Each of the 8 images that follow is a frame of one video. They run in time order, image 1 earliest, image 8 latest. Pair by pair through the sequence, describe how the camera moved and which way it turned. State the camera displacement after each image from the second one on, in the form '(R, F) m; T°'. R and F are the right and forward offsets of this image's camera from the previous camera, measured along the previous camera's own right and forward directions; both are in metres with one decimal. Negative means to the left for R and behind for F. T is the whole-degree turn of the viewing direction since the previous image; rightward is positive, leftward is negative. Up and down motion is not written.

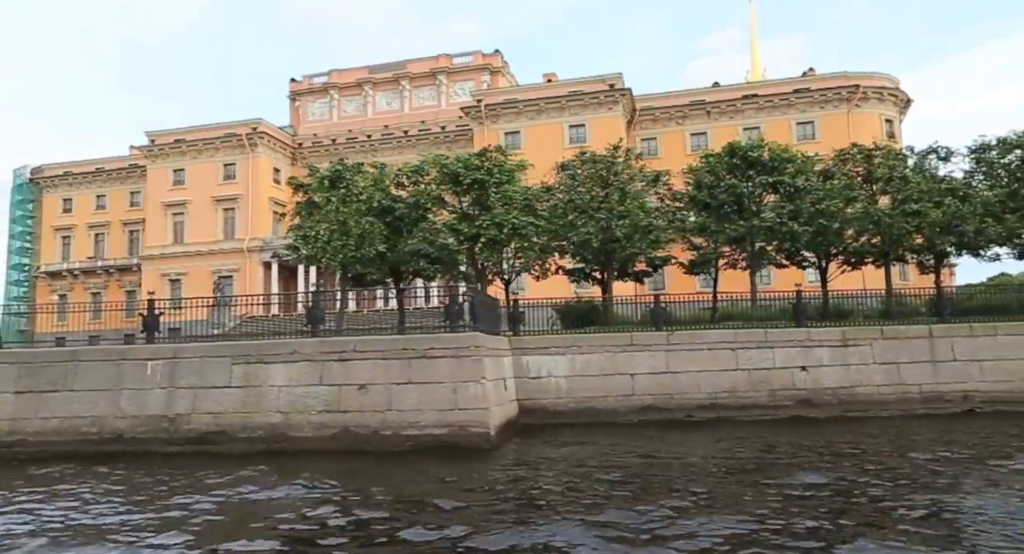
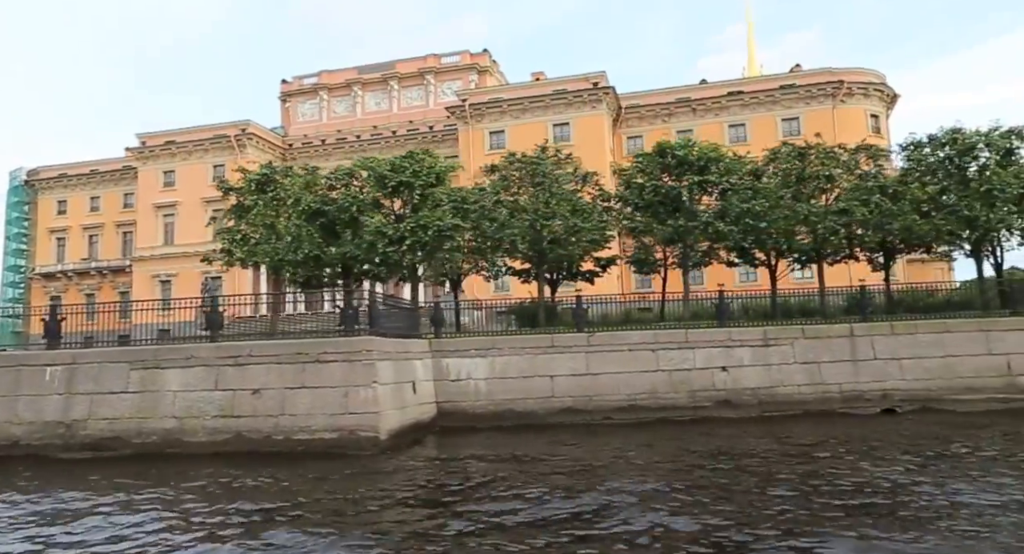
(+1.9, 0.0) m; -1°
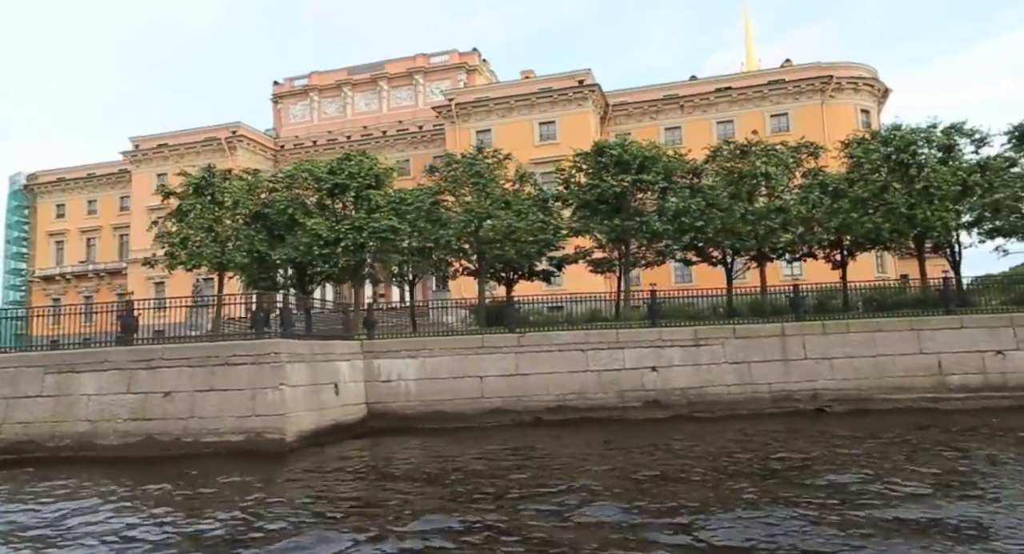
(+1.7, 0.0) m; -1°
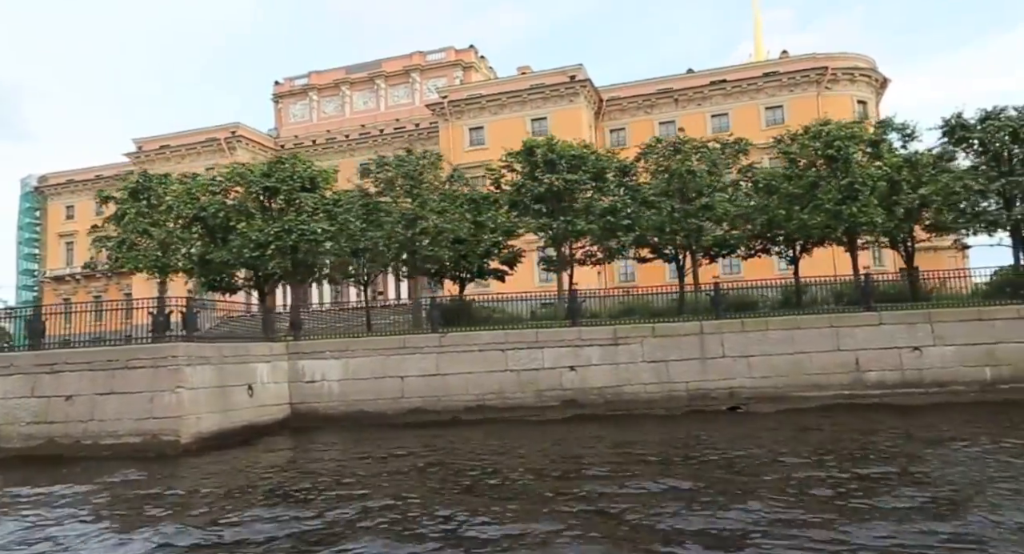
(+2.2, -0.1) m; -2°
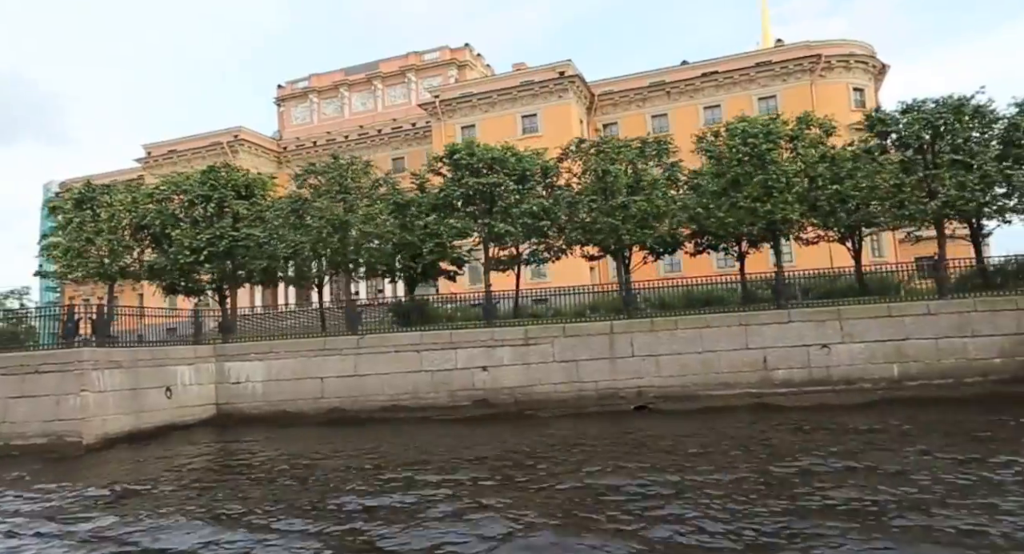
(+2.5, -0.2) m; -2°
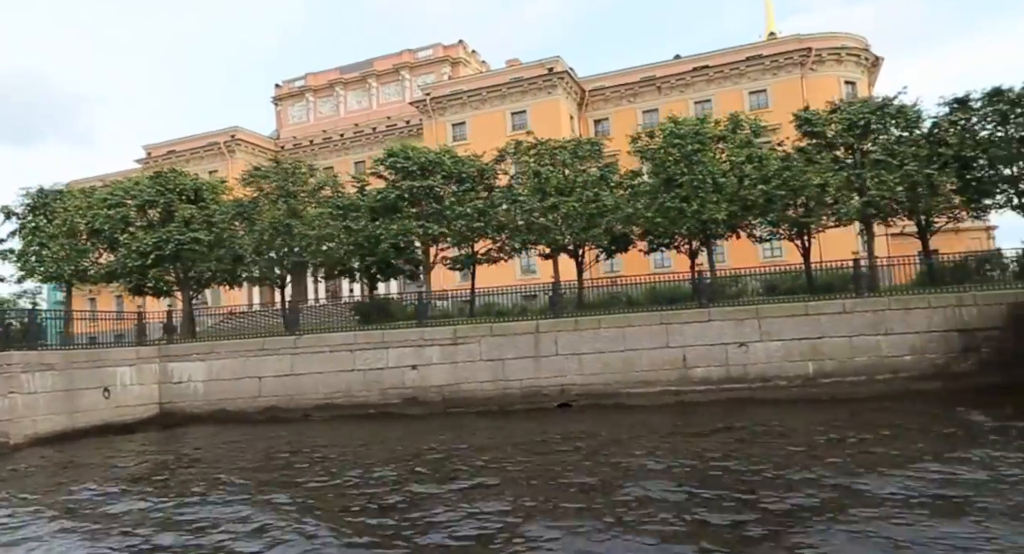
(+1.9, -0.4) m; -1°
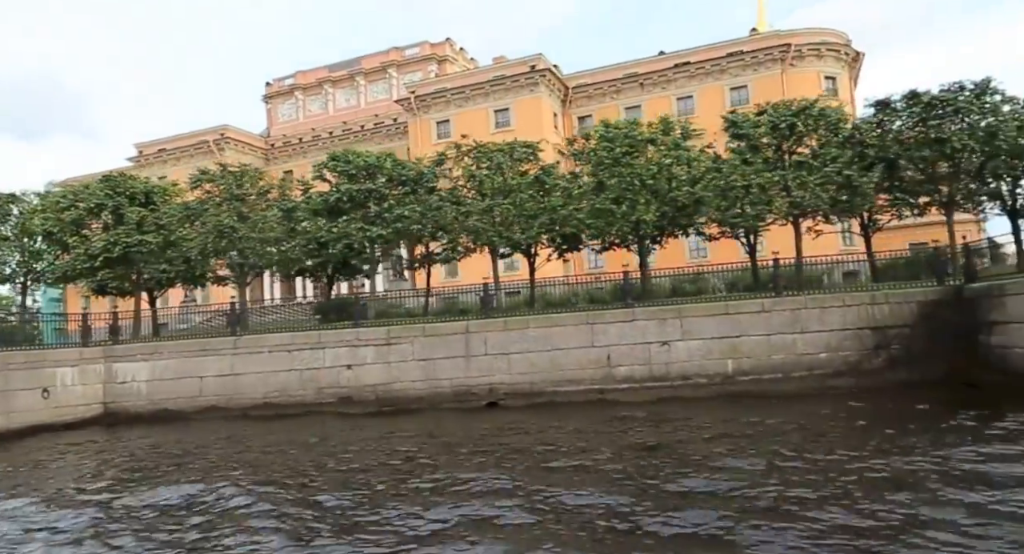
(+1.7, -0.4) m; -1°
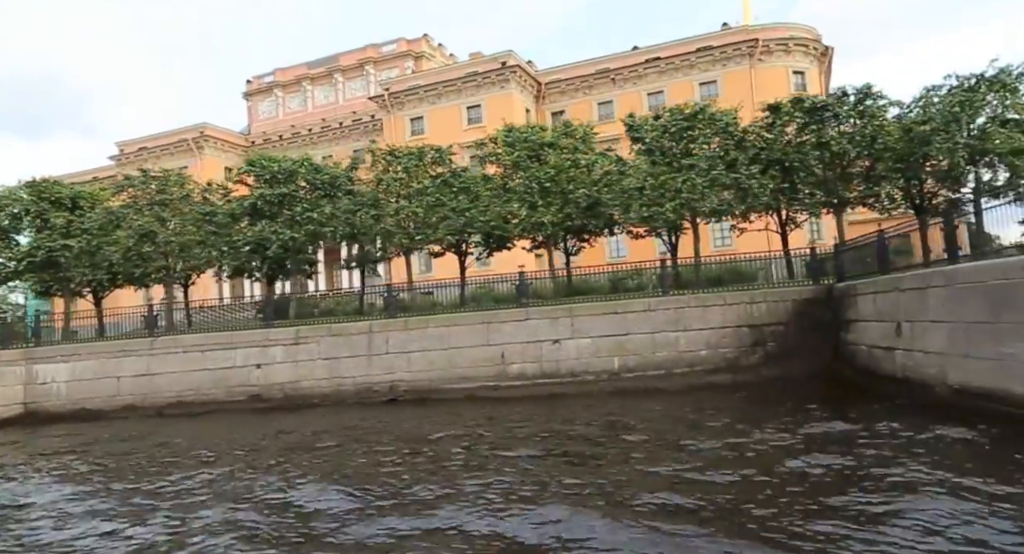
(+2.4, -0.5) m; -1°
